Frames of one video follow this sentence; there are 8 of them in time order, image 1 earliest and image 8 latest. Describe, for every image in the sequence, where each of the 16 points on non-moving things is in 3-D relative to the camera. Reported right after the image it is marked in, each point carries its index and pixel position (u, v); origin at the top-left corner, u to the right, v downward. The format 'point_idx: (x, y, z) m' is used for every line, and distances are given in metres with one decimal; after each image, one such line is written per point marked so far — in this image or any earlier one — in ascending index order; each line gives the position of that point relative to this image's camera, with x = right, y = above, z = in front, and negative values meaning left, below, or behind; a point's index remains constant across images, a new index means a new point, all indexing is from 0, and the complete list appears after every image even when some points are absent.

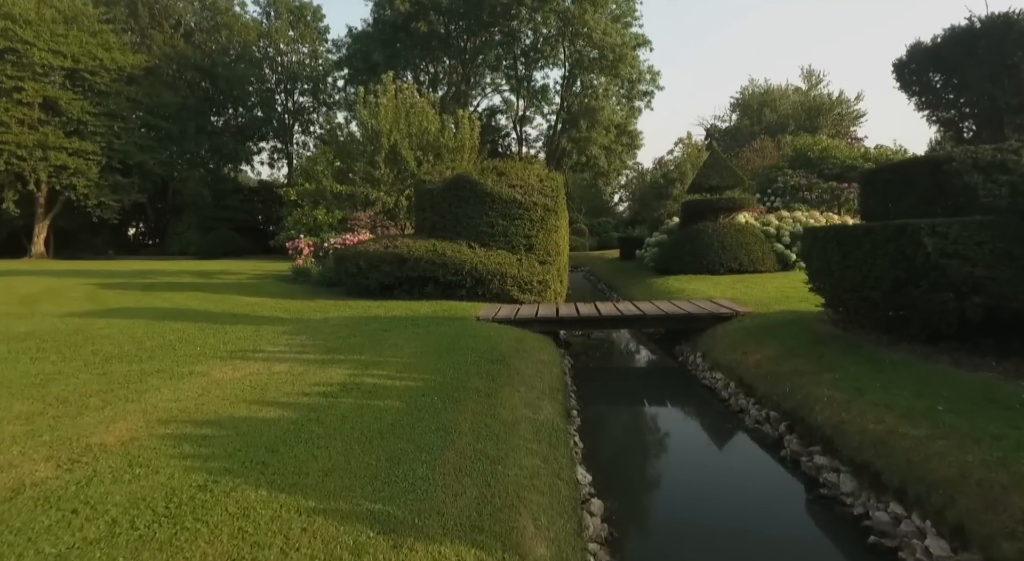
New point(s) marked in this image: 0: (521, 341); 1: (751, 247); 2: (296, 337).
0: (+0.1, -0.8, +7.1) m
1: (+6.0, +0.8, +14.3) m
2: (-2.6, -0.7, +6.9) m
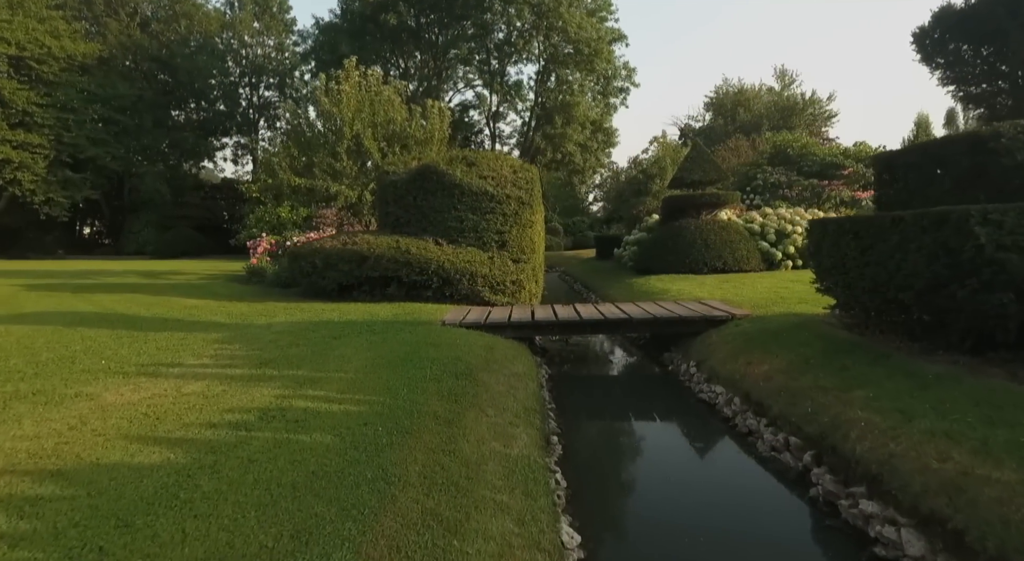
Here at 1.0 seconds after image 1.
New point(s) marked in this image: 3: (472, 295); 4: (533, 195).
0: (-0.2, -0.8, +6.2) m
1: (+5.3, +0.8, +13.7) m
2: (-2.9, -0.7, +5.9) m
3: (-0.7, -0.3, +9.8) m
4: (+0.4, +1.7, +11.0) m
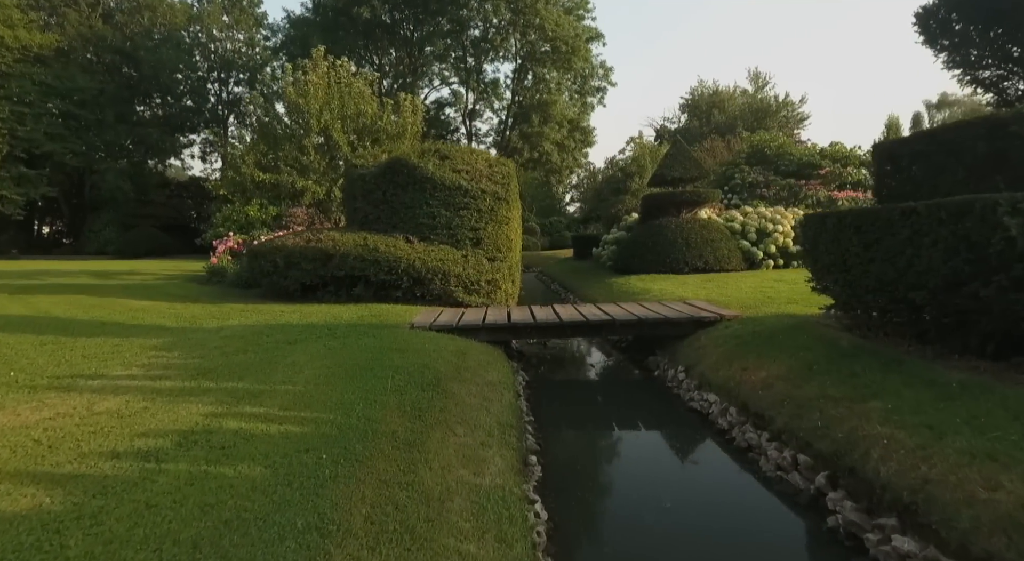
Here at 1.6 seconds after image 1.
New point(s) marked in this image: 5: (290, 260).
0: (-0.5, -0.7, +5.7) m
1: (+4.7, +0.8, +13.3) m
2: (-3.2, -0.7, +5.2) m
3: (-1.1, -0.3, +9.3) m
4: (0.0, +1.7, +10.4) m
5: (-3.8, +0.3, +9.7) m
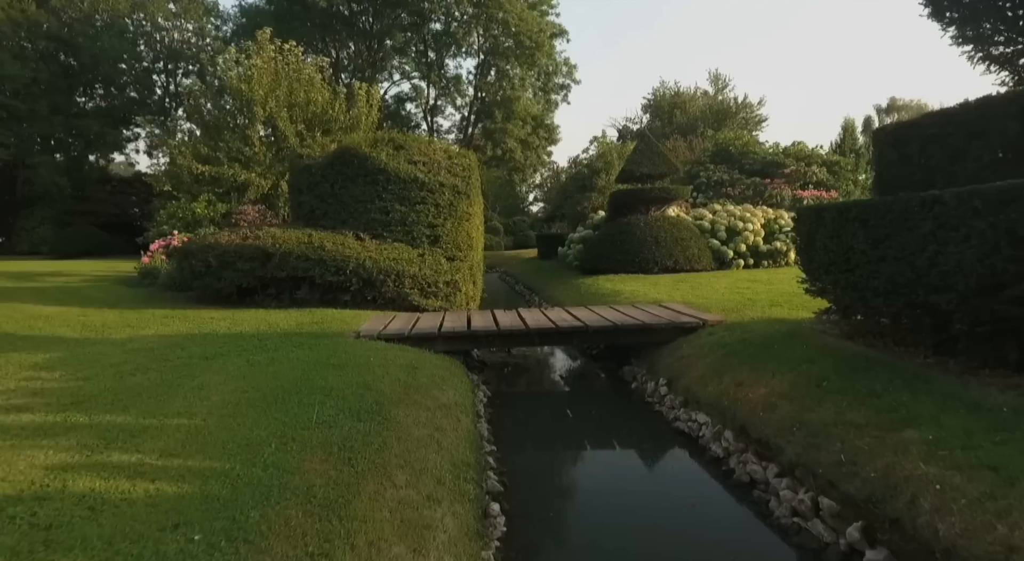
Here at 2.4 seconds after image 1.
0: (-0.8, -0.8, +4.9) m
1: (+3.9, +0.8, +12.8) m
2: (-3.5, -0.7, +4.3) m
3: (-1.7, -0.3, +8.4) m
4: (-0.7, +1.6, +9.6) m
5: (-4.4, +0.3, +8.6) m
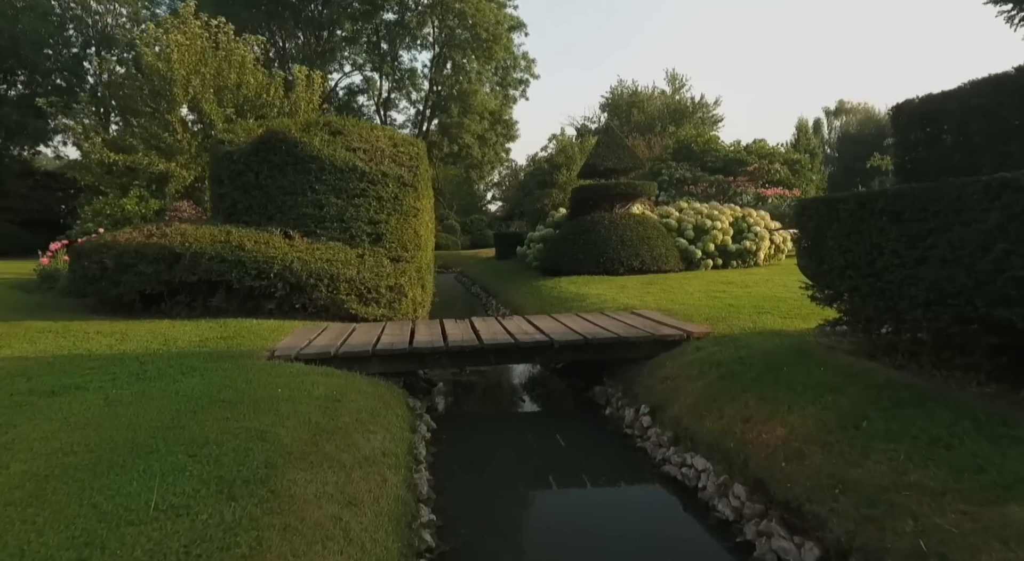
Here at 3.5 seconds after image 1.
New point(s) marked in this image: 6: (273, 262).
0: (-1.2, -0.8, +3.8) m
1: (+3.0, +0.8, +12.1) m
2: (-3.8, -0.8, +3.0) m
3: (-2.3, -0.3, +7.3) m
4: (-1.4, +1.6, +8.6) m
5: (-5.0, +0.2, +7.3) m
6: (-2.9, +0.2, +7.1) m
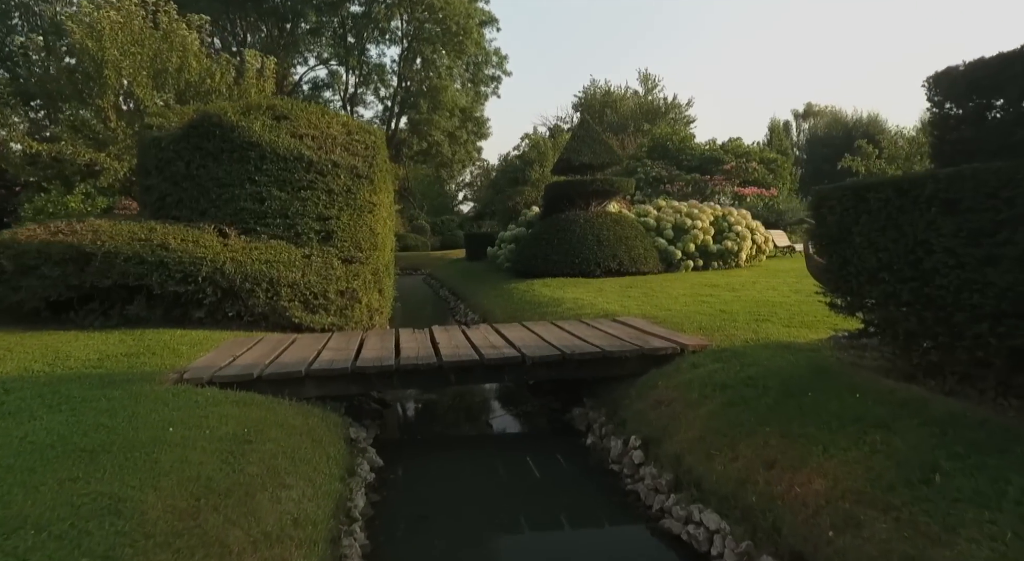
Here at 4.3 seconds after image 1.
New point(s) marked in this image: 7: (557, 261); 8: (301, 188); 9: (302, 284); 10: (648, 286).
0: (-1.4, -0.9, +2.9) m
1: (+2.4, +0.8, +11.4) m
2: (-4.0, -0.8, +2.0) m
3: (-2.6, -0.4, +6.3) m
4: (-1.8, +1.5, +7.7) m
5: (-5.3, +0.2, +6.3) m
6: (-3.3, +0.2, +6.1) m
7: (+0.9, +0.4, +11.2) m
8: (-2.6, +1.1, +7.0) m
9: (-2.3, 0.0, +6.4) m
10: (+2.2, -0.1, +9.1) m
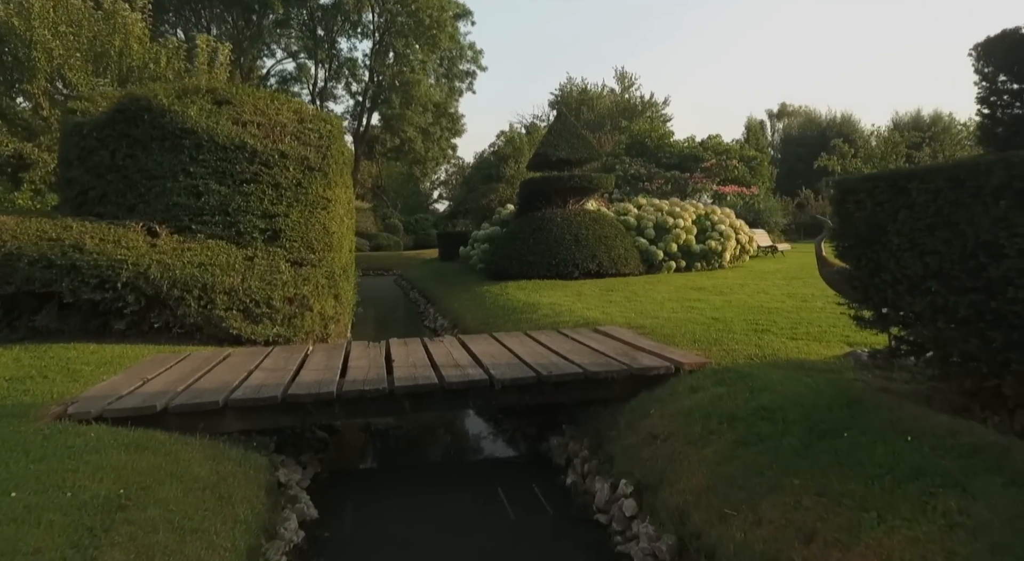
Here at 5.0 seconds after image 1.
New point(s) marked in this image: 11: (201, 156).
0: (-1.5, -0.9, +2.2) m
1: (+1.9, +0.7, +10.8) m
2: (-4.1, -0.9, +1.2) m
3: (-2.9, -0.4, +5.5) m
4: (-2.2, +1.5, +6.9) m
5: (-5.6, +0.1, +5.4) m
6: (-3.6, +0.1, +5.3) m
7: (+0.4, +0.3, +10.5) m
8: (-2.9, +1.1, +6.2) m
9: (-2.6, -0.1, +5.6) m
10: (+1.8, -0.1, +8.5) m
11: (-3.3, +1.3, +6.1) m
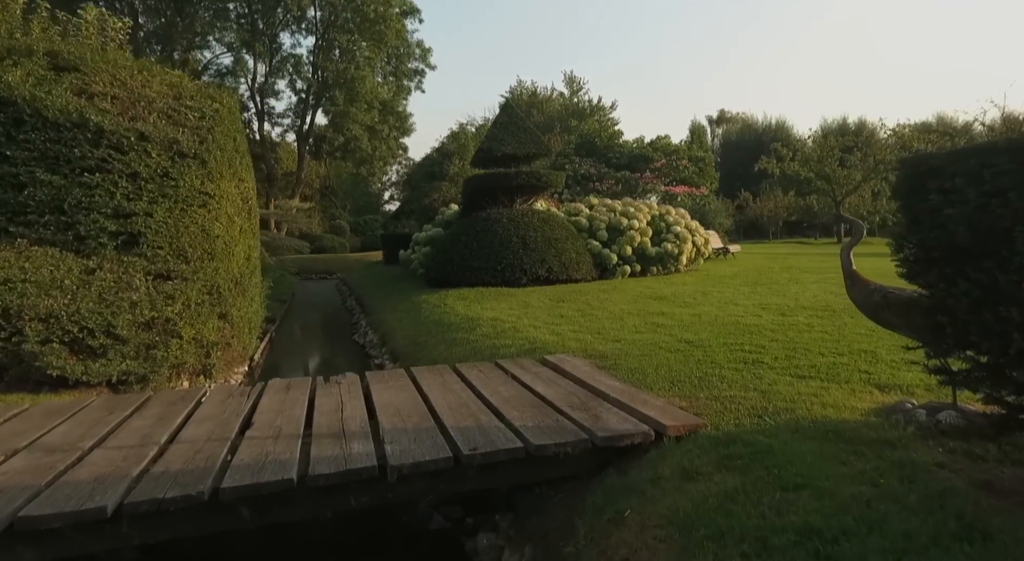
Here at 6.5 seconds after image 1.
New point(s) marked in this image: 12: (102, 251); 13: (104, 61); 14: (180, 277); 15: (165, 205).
0: (-1.8, -1.1, +0.8) m
1: (+0.9, +0.6, +9.7) m
2: (-4.3, -1.0, -0.4) m
3: (-3.5, -0.6, +4.0) m
4: (-2.9, +1.3, +5.5) m
5: (-6.2, -0.1, +3.6) m
6: (-4.1, 0.0, +3.7) m
7: (-0.6, +0.2, +9.3) m
8: (-3.5, +0.9, +4.7) m
9: (-3.2, -0.2, +4.1) m
10: (+1.0, -0.2, +7.3) m
11: (-3.9, +1.1, +4.6) m
12: (-3.3, +0.2, +4.7) m
13: (-3.8, +2.0, +5.4) m
14: (-2.9, 0.0, +4.9) m
15: (-3.0, +0.6, +5.0) m
